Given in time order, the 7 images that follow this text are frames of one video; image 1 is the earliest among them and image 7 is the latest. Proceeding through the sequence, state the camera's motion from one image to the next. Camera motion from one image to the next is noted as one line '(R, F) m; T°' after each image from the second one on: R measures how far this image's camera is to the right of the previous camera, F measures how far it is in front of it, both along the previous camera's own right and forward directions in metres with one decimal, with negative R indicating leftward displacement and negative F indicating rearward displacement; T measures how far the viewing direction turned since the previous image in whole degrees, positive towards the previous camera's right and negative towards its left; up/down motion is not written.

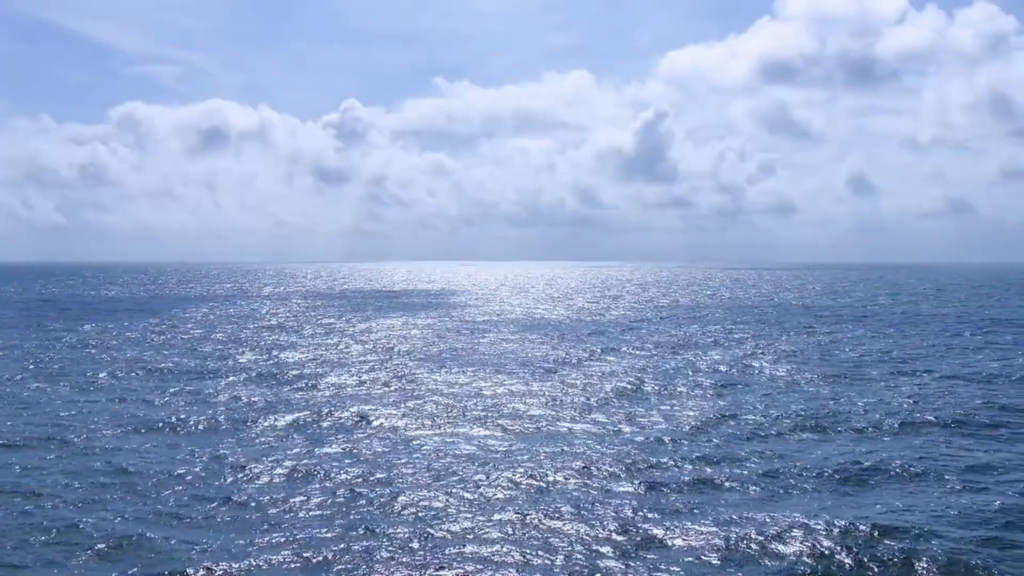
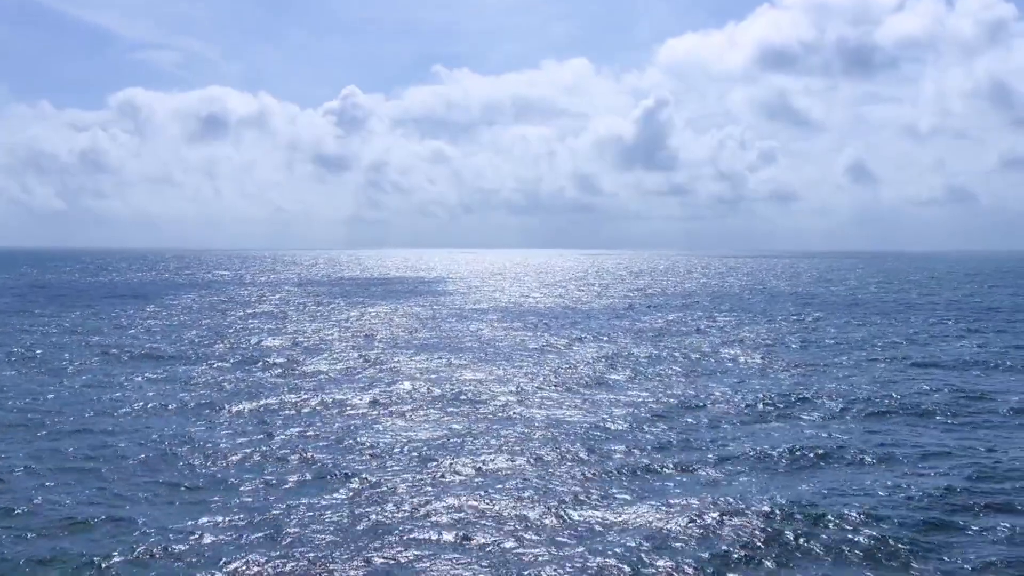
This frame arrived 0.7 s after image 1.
(+0.8, 0.0) m; 0°
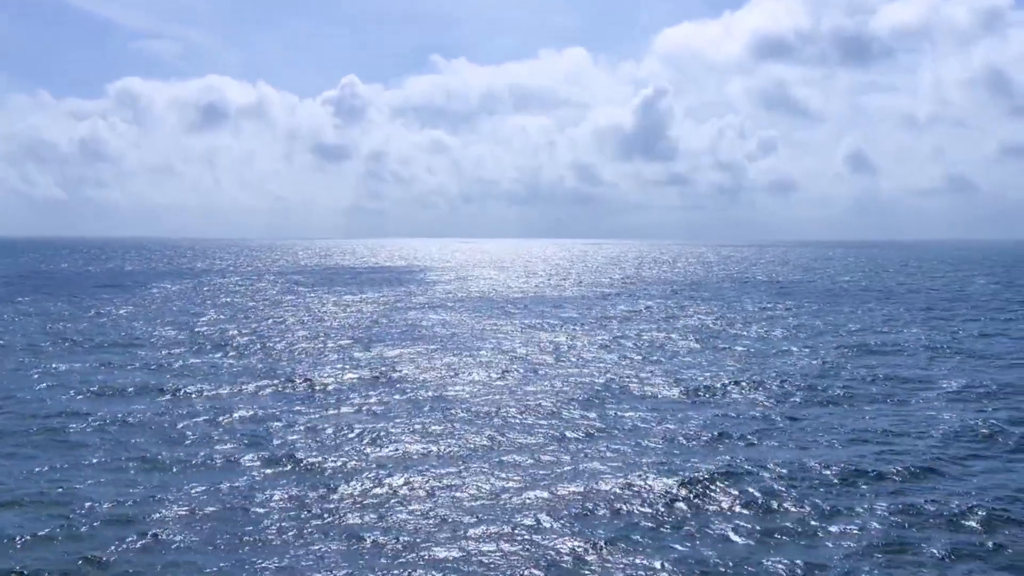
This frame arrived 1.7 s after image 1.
(+1.5, -0.1) m; 0°
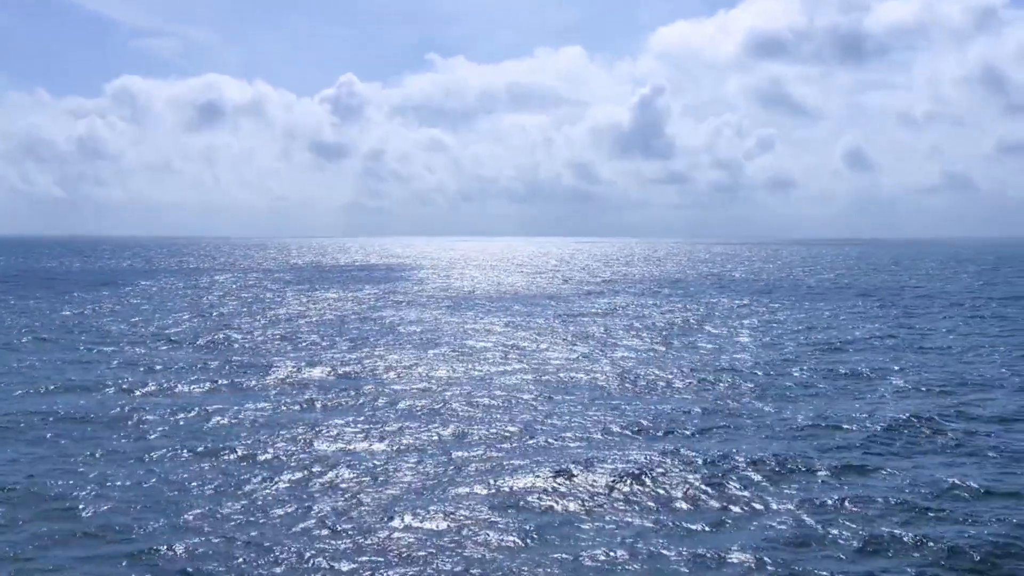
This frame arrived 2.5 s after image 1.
(+1.3, -0.3) m; 0°
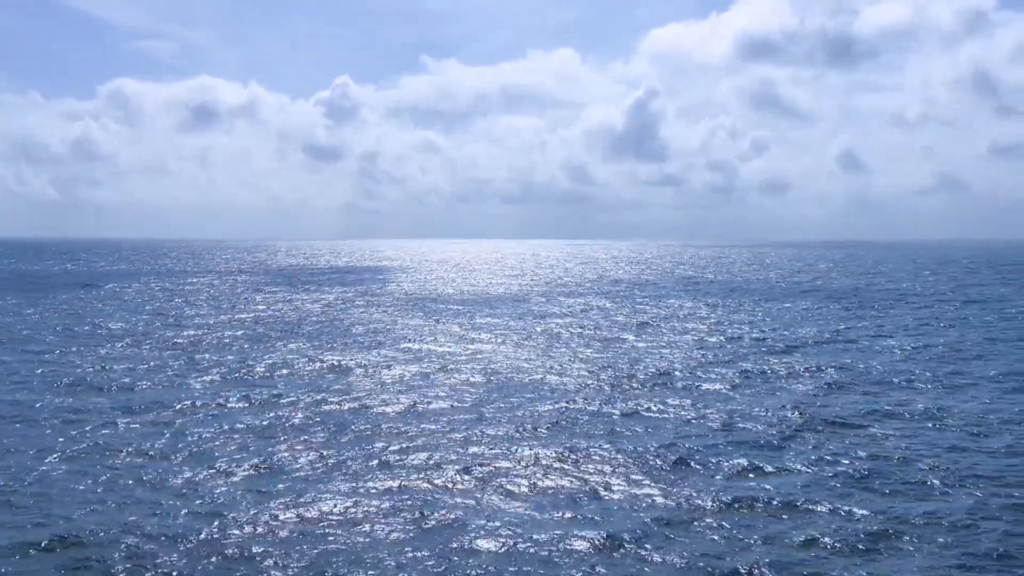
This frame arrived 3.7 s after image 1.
(+1.5, -0.7) m; 0°
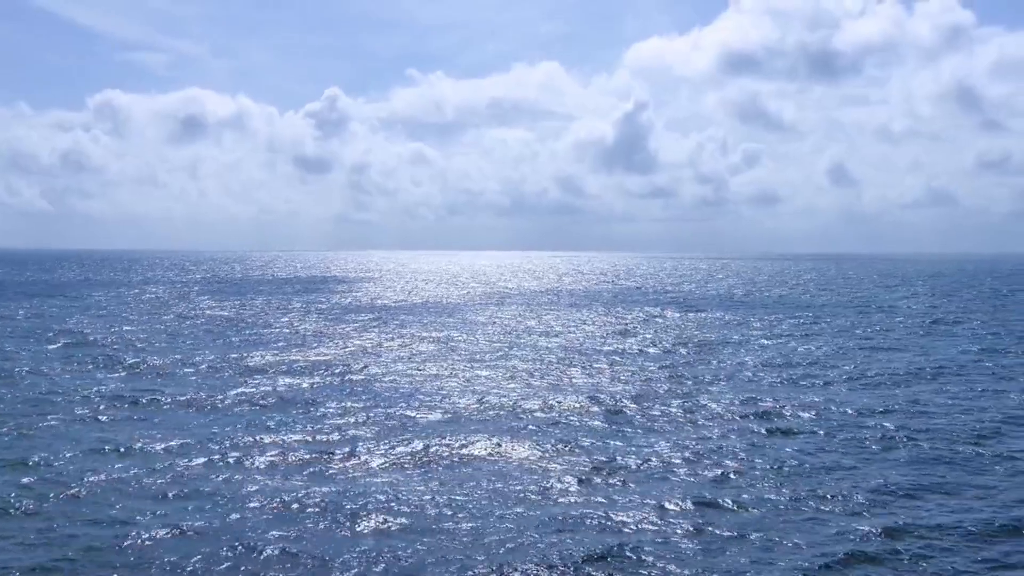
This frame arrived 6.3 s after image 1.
(+2.2, -0.6) m; 0°
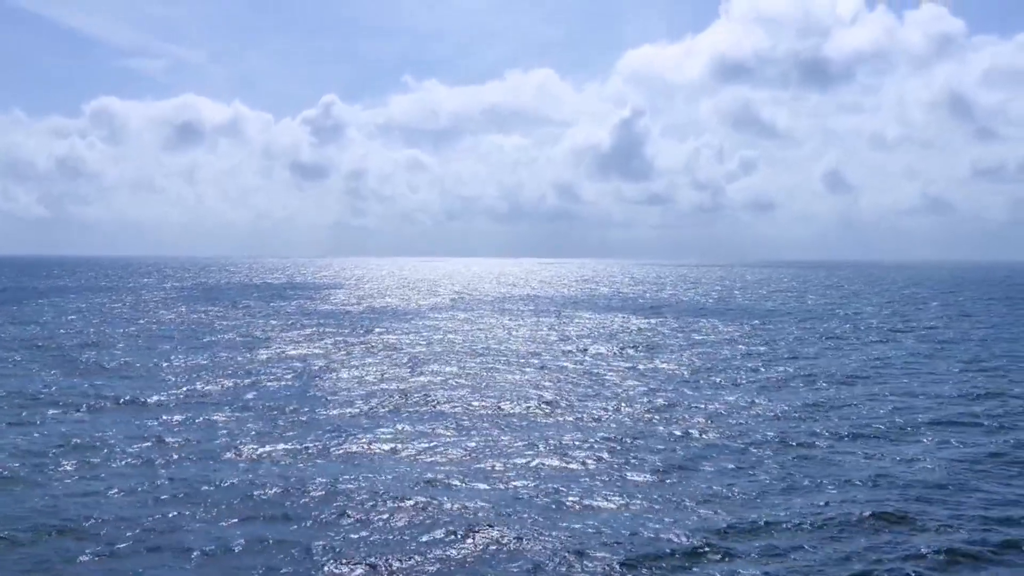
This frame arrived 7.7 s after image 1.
(+1.0, -0.3) m; 0°
